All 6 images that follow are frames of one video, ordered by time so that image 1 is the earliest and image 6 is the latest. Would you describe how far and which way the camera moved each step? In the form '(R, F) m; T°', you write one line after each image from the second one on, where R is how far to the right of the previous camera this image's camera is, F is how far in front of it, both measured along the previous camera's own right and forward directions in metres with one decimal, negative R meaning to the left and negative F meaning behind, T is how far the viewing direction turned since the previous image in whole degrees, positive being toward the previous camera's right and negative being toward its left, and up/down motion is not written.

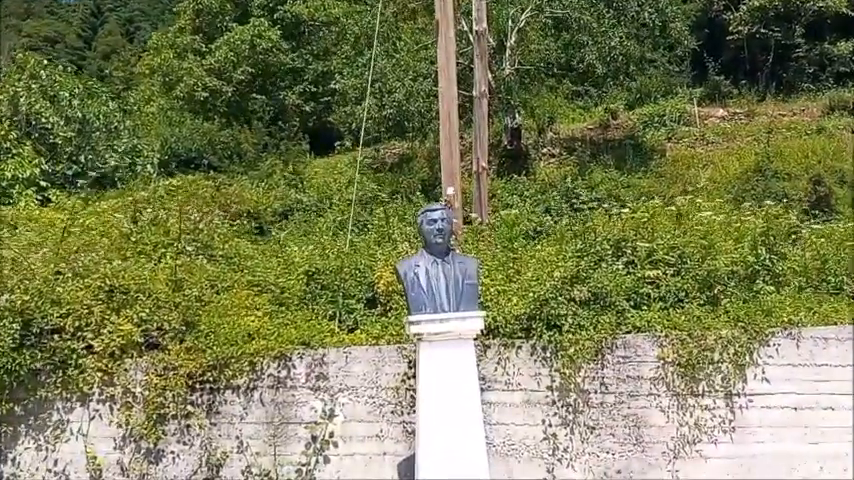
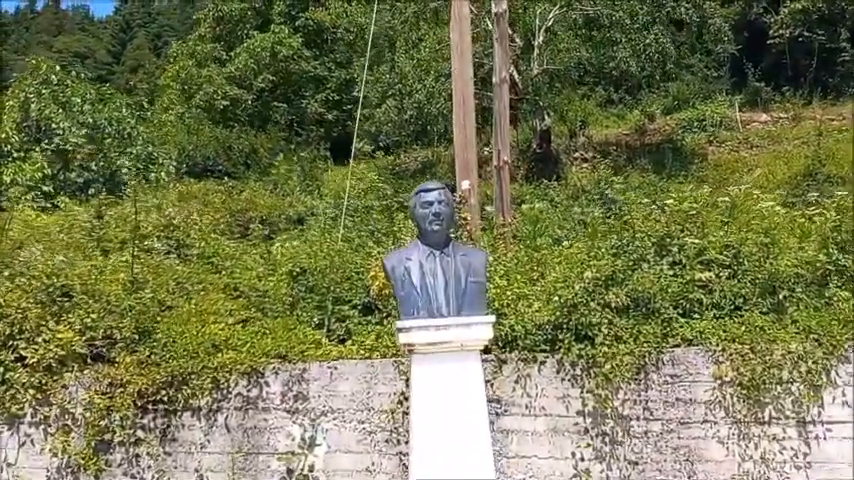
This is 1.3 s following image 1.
(+0.1, +1.3) m; -1°
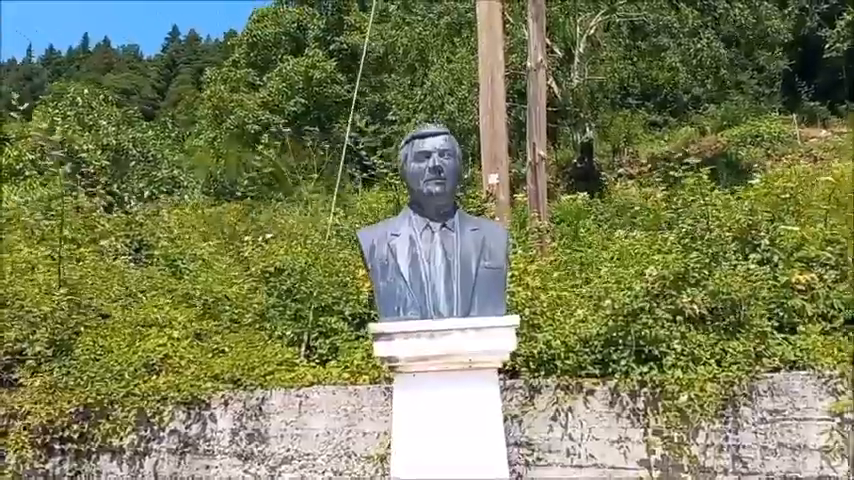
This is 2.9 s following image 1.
(+0.1, +1.6) m; -2°
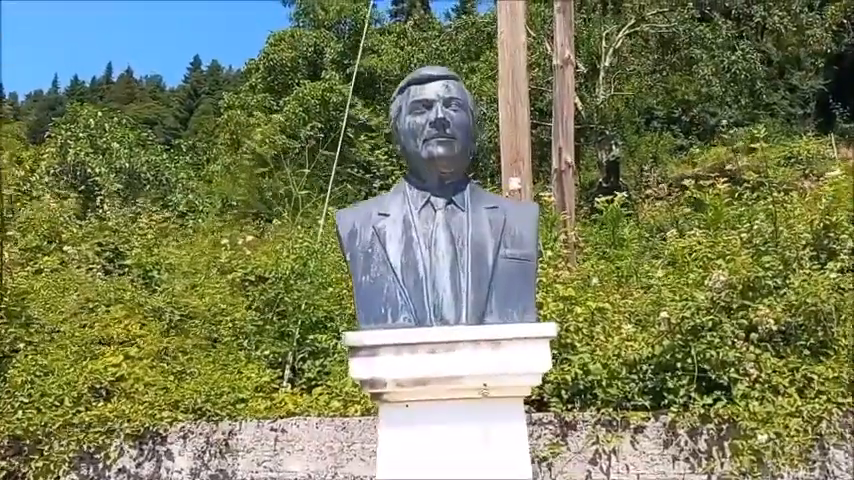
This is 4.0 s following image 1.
(0.0, +0.8) m; -1°
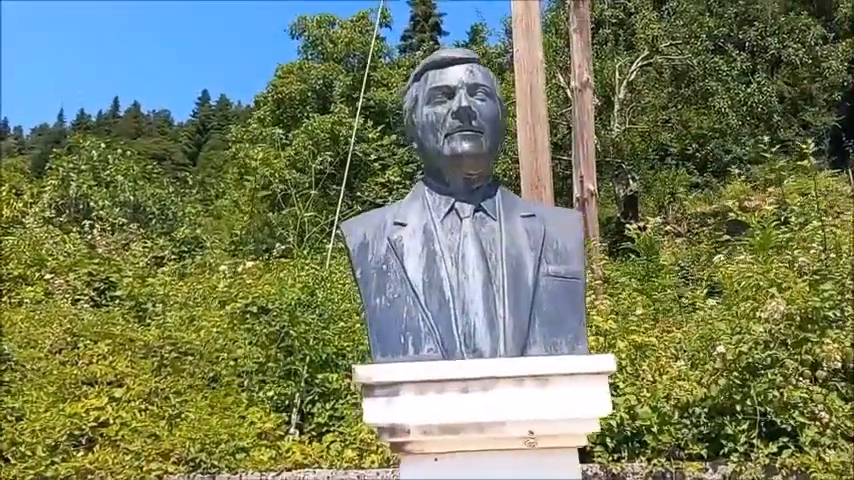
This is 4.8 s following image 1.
(0.0, +0.4) m; 0°
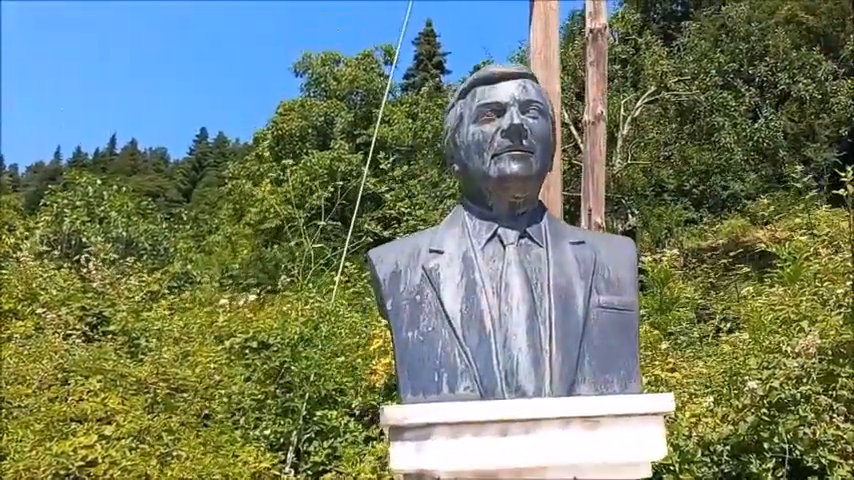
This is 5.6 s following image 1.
(0.0, +0.2) m; 0°
